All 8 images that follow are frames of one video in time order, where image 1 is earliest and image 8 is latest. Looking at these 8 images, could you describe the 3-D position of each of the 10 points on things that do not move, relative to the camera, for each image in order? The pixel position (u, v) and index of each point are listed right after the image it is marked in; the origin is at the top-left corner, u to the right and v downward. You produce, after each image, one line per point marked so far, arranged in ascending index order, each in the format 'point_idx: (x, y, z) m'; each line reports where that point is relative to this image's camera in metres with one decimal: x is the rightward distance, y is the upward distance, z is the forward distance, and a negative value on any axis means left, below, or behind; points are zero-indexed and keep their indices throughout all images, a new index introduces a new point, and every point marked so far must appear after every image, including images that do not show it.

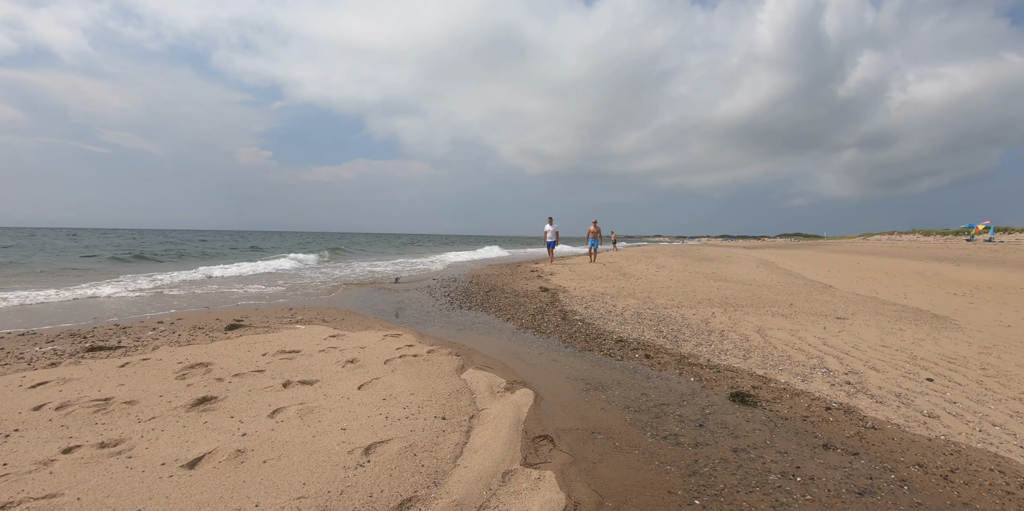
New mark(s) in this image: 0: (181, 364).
0: (-3.6, -1.2, +4.7) m
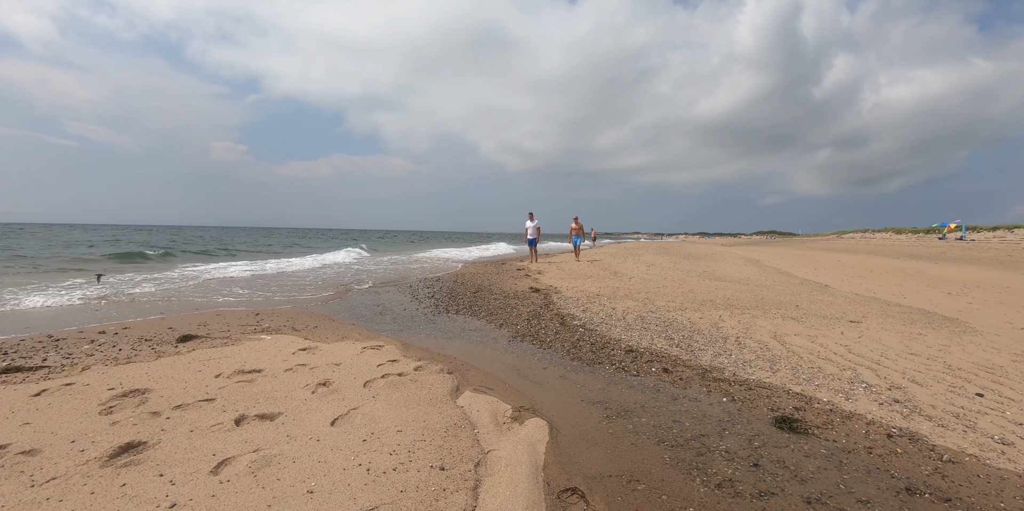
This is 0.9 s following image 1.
0: (-3.5, -1.2, +3.8) m
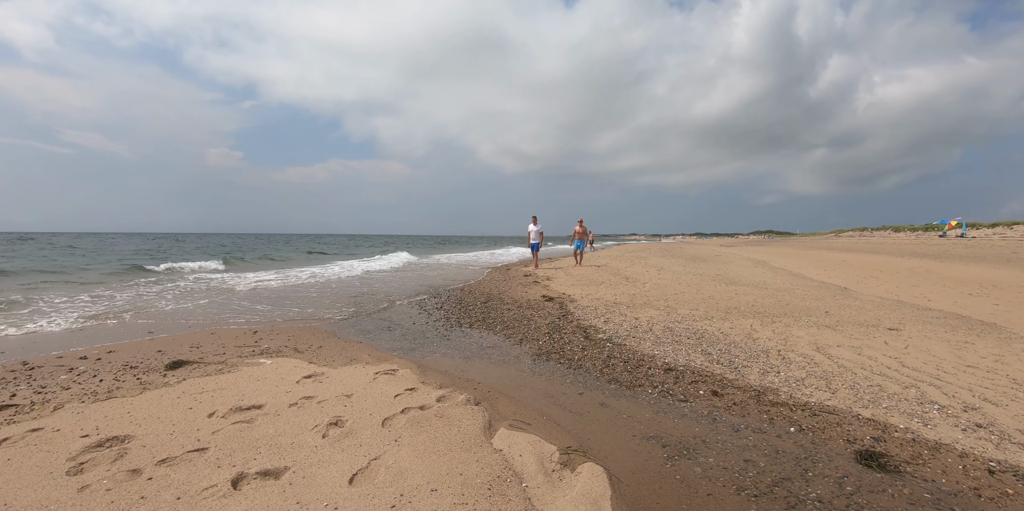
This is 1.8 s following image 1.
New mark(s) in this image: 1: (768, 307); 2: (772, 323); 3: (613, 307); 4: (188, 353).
0: (-3.2, -1.4, +3.2) m
1: (+5.6, -1.1, +9.5) m
2: (+4.8, -1.3, +8.1) m
3: (+2.2, -1.1, +9.3) m
4: (-4.1, -1.2, +5.5) m
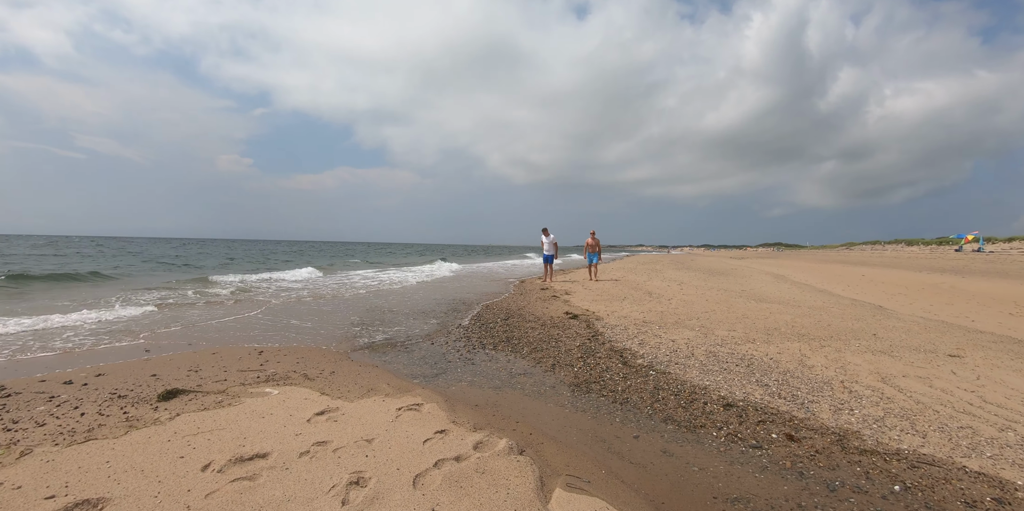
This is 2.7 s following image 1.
0: (-2.8, -1.5, +2.6) m
1: (+6.1, -1.5, +8.9) m
2: (+5.3, -1.6, +7.4) m
3: (+2.6, -1.4, +8.7) m
4: (-3.7, -1.4, +4.9) m
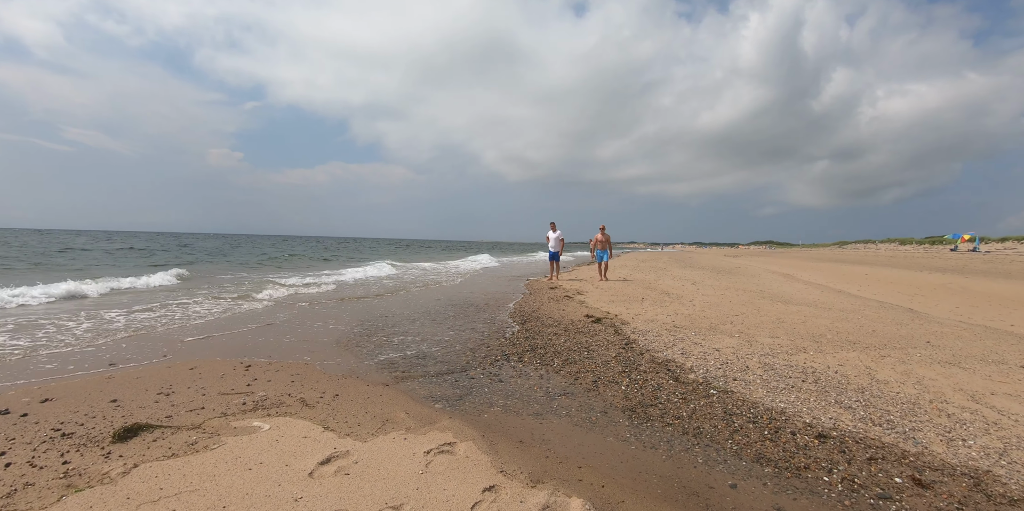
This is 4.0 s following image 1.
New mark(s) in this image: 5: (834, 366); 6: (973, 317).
0: (-2.3, -1.5, +1.7) m
1: (+6.4, -1.5, +8.1) m
2: (+5.6, -1.6, +6.6) m
3: (+3.0, -1.4, +7.8) m
4: (-3.3, -1.4, +4.0) m
5: (+4.5, -1.6, +6.2) m
6: (+11.9, -1.6, +11.3) m
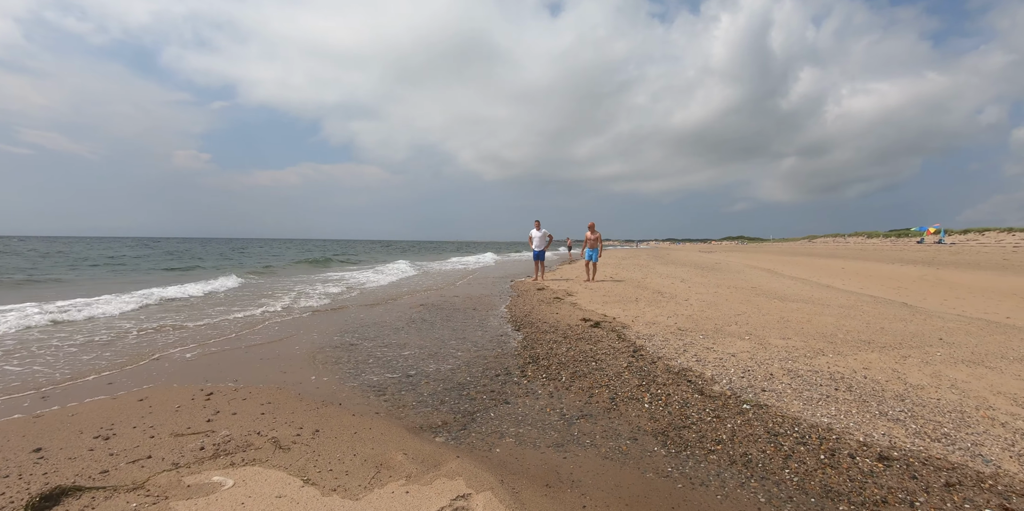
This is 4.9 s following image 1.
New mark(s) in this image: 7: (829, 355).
0: (-2.0, -1.5, +0.9) m
1: (+6.4, -1.4, +7.8) m
2: (+5.7, -1.5, +6.3) m
3: (+2.9, -1.4, +7.3) m
4: (-3.1, -1.5, +3.2) m
5: (+4.6, -1.5, +5.8) m
6: (+11.7, -1.4, +11.2) m
7: (+4.7, -1.5, +6.4) m
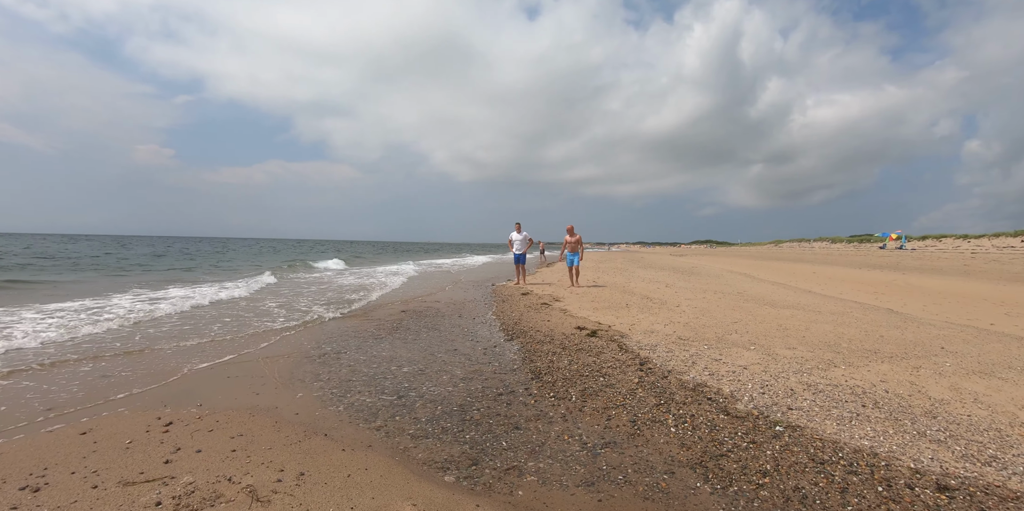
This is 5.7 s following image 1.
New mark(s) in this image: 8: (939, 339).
0: (-1.7, -1.6, +0.3) m
1: (+6.3, -1.5, +7.6) m
2: (+5.7, -1.6, +6.1) m
3: (+2.9, -1.5, +7.0) m
4: (-2.9, -1.5, +2.5) m
5: (+4.6, -1.6, +5.5) m
6: (+11.4, -1.6, +11.4) m
7: (+4.7, -1.6, +6.2) m
8: (+7.9, -1.6, +8.1) m
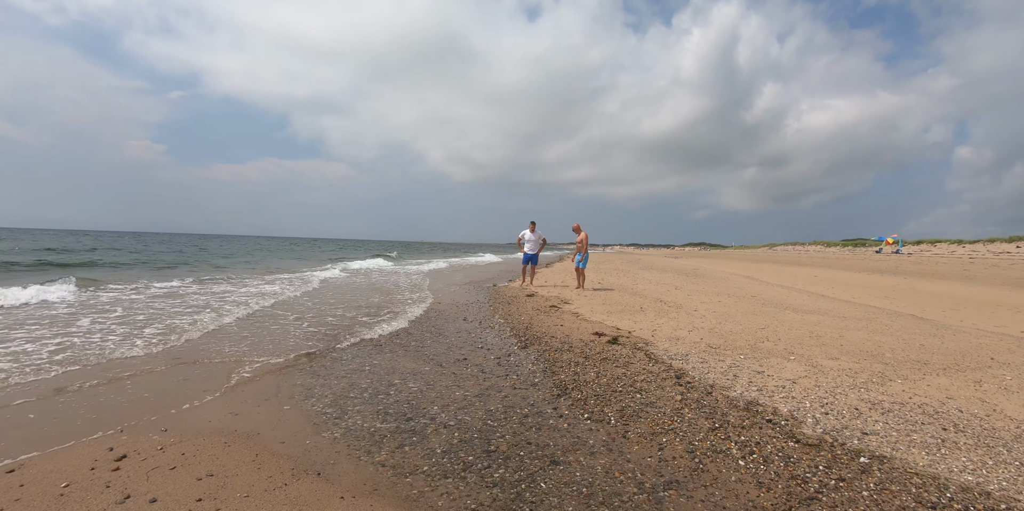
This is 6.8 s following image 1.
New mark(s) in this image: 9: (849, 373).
0: (-1.4, -1.5, -0.4) m
1: (+6.5, -1.5, +7.0) m
2: (+5.9, -1.6, +5.5) m
3: (+3.1, -1.5, +6.3) m
4: (-2.6, -1.4, +1.8) m
5: (+4.9, -1.6, +4.9) m
6: (+11.5, -1.7, +10.9) m
7: (+4.9, -1.6, +5.6) m
8: (+8.2, -1.6, +7.5) m
9: (+4.5, -1.5, +5.8) m
